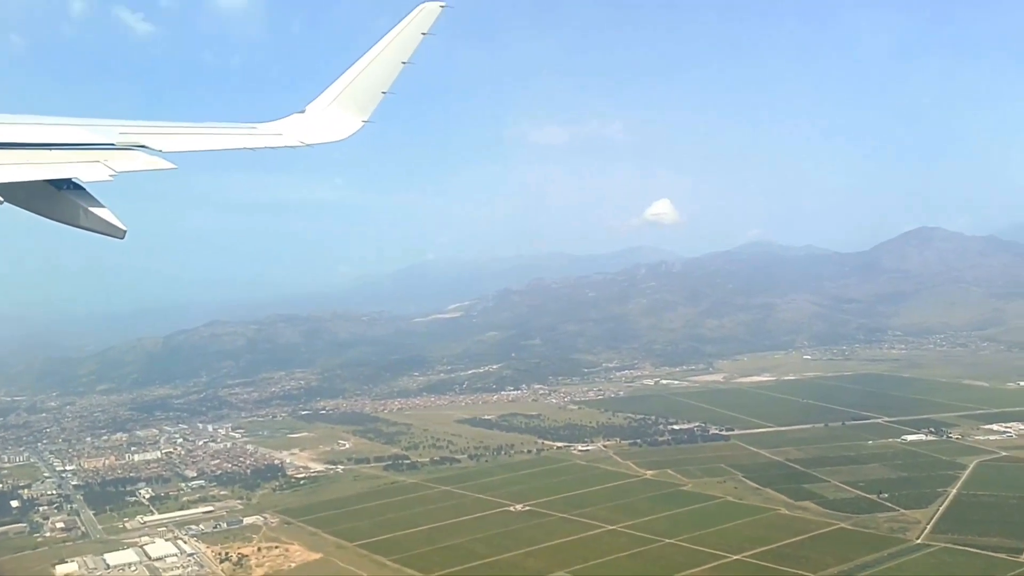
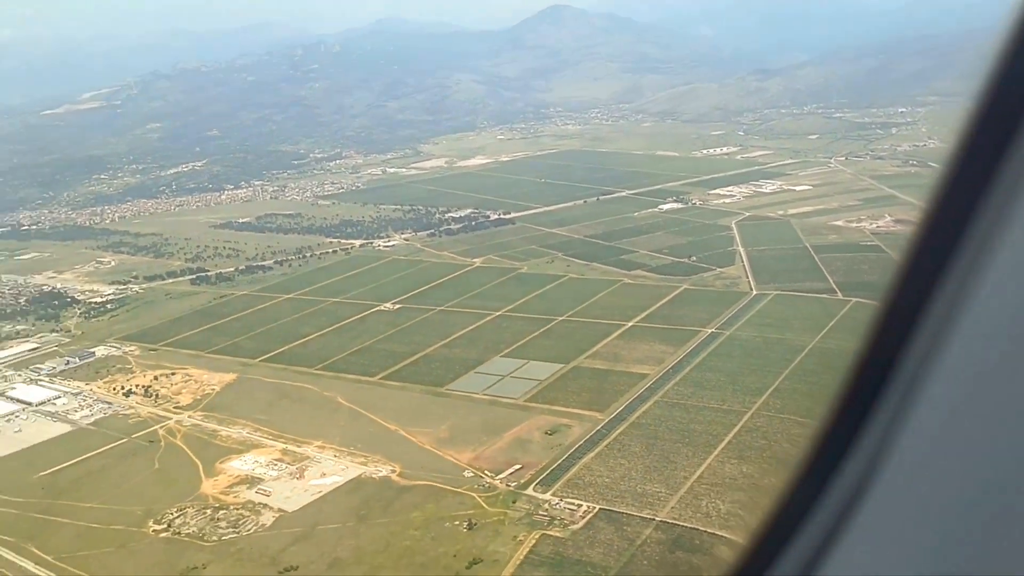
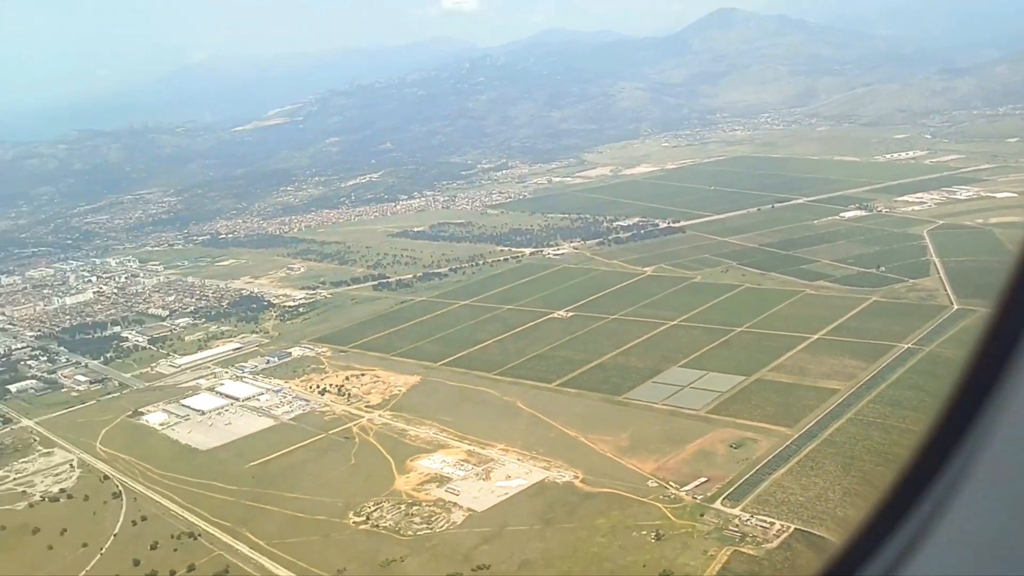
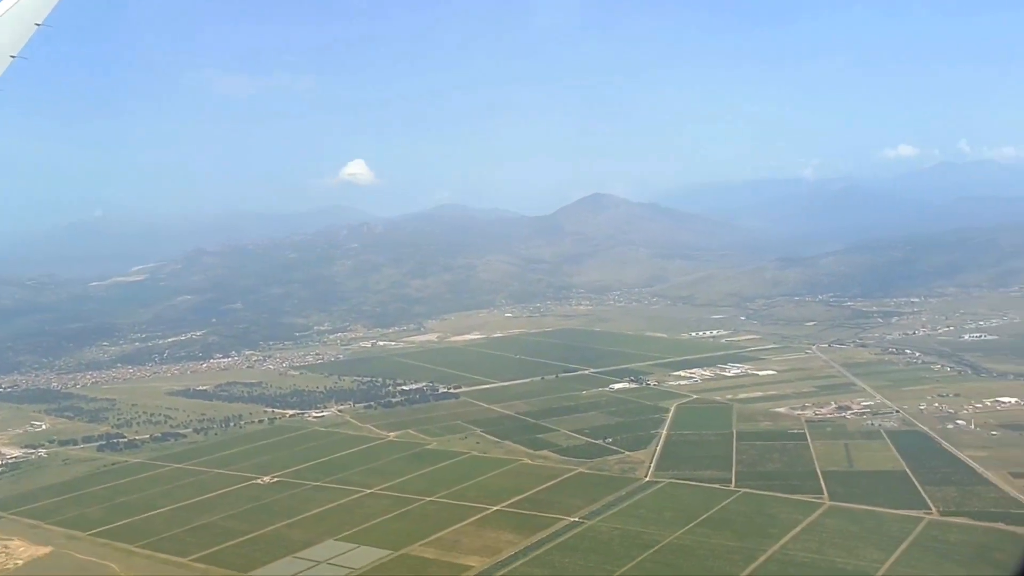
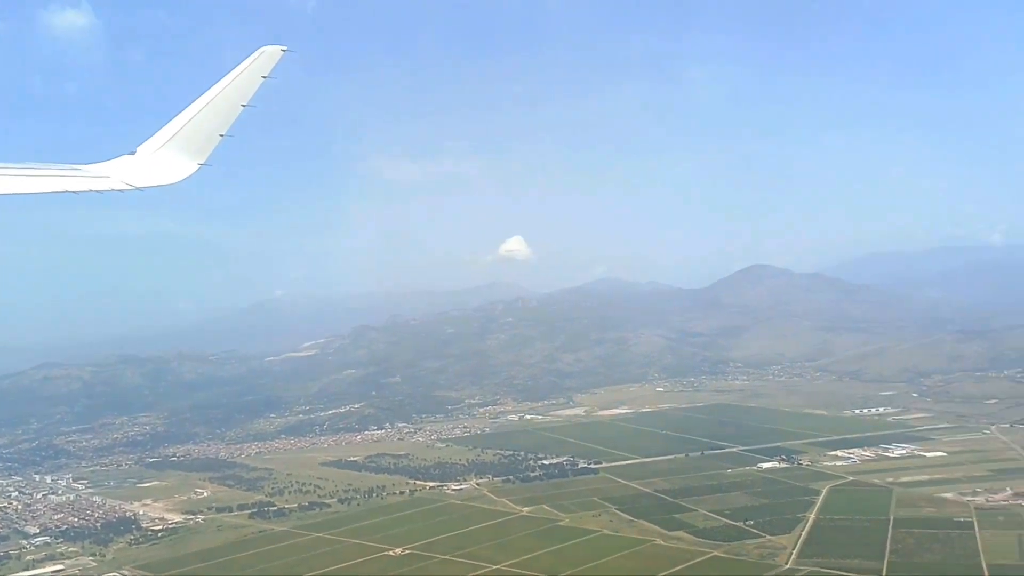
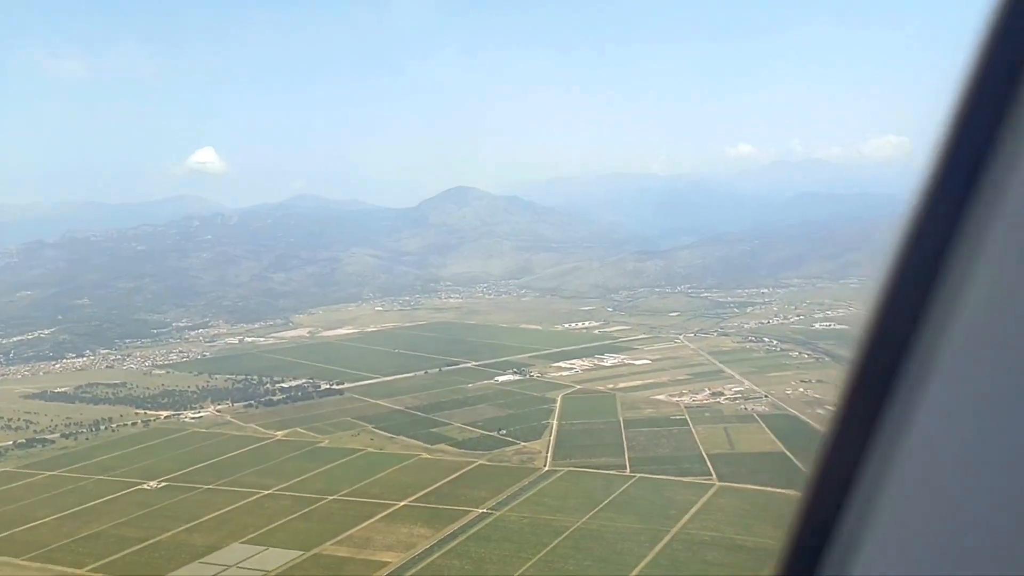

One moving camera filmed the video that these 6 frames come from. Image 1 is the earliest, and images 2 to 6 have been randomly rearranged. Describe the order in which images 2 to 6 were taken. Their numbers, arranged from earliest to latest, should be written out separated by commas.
5, 4, 6, 2, 3
